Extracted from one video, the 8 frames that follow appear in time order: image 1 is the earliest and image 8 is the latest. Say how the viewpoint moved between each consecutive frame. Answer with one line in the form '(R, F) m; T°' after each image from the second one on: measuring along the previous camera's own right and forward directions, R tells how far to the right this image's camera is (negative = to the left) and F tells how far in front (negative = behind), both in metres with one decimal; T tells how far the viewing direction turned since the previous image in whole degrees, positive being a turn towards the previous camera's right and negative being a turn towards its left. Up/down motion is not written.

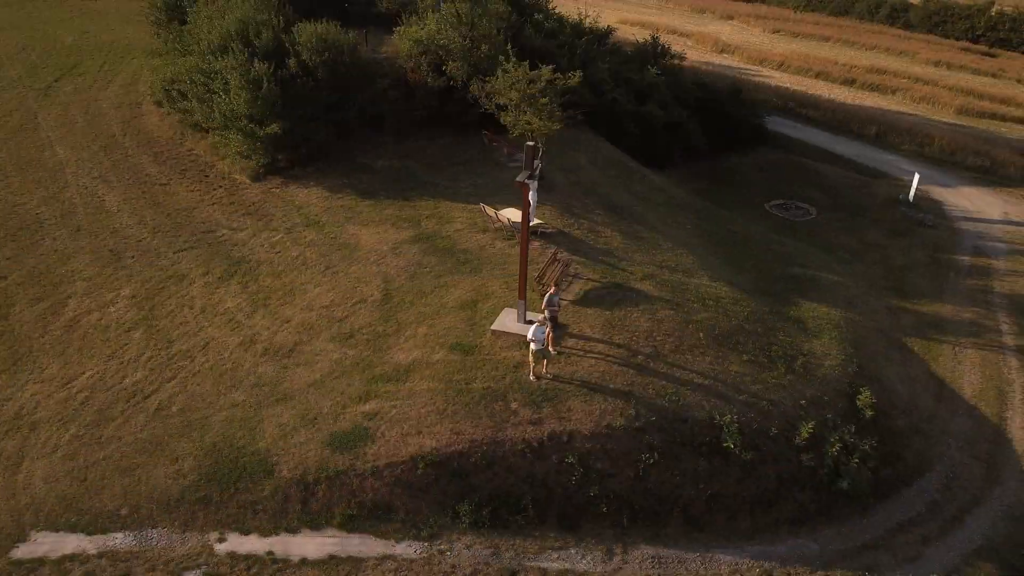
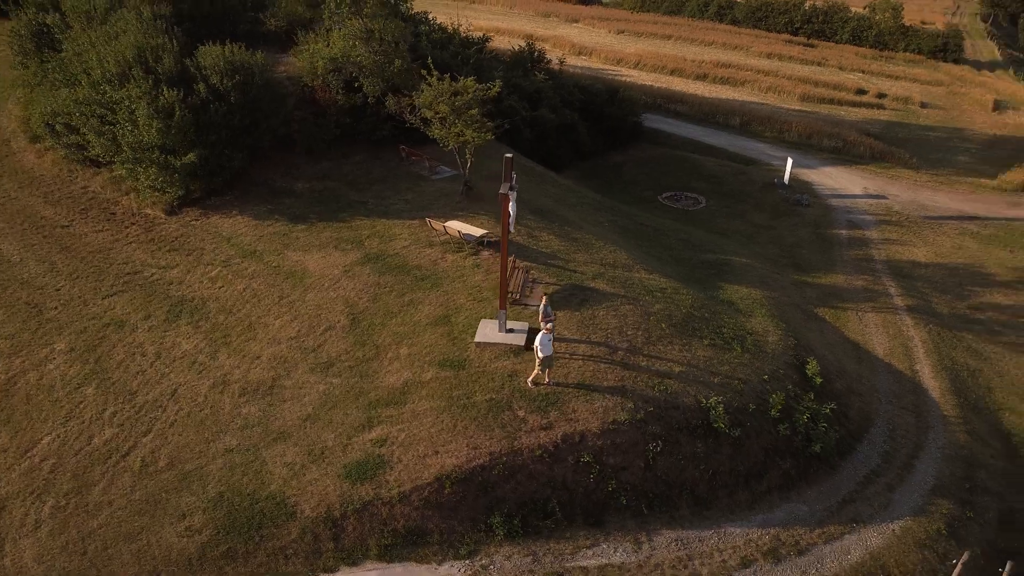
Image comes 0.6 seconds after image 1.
(-2.2, 0.0) m; +10°
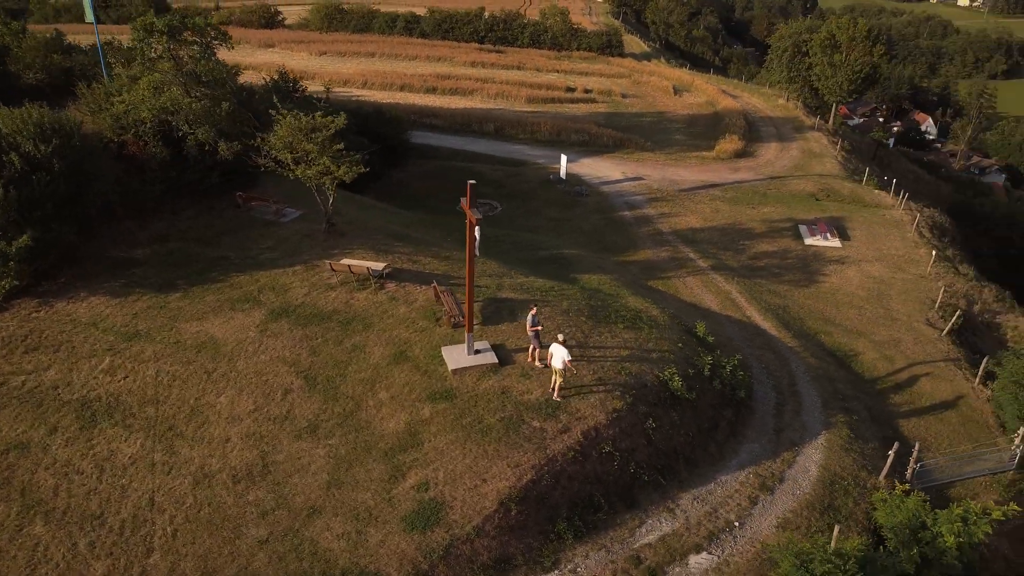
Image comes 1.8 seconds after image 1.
(-4.6, +0.4) m; +21°
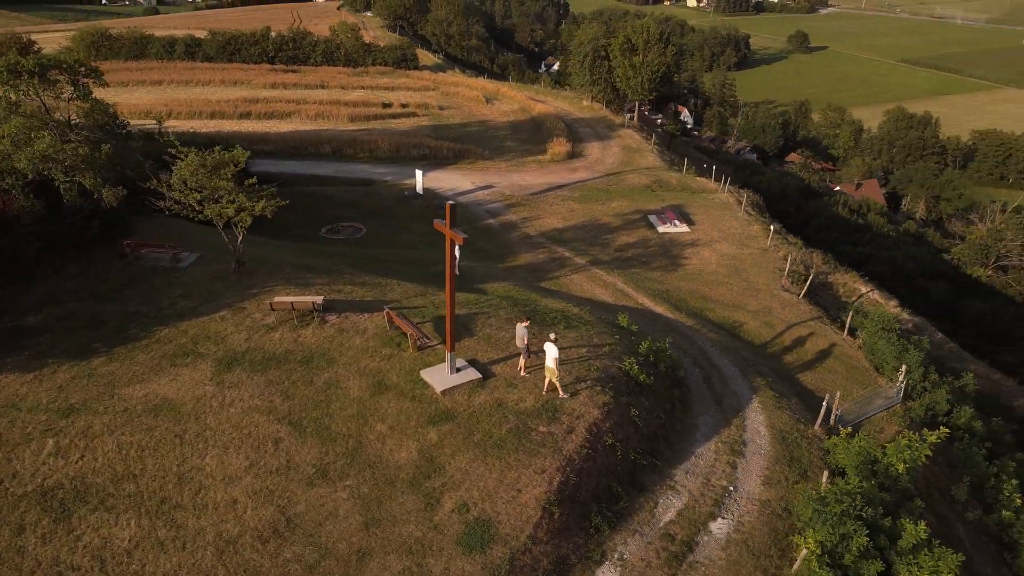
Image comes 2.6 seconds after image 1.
(-3.2, +0.1) m; +15°
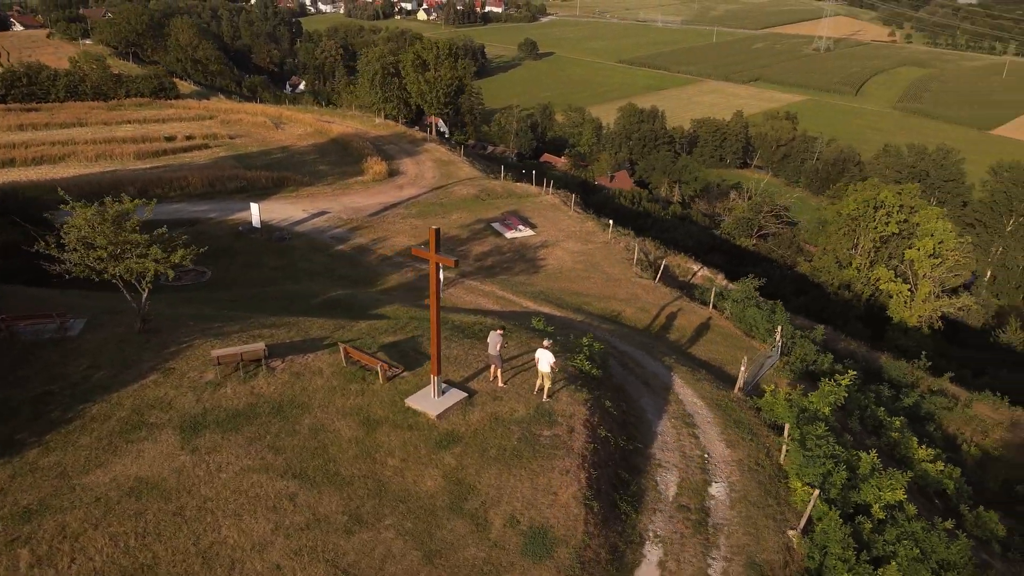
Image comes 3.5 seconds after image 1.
(-3.8, +0.1) m; +17°
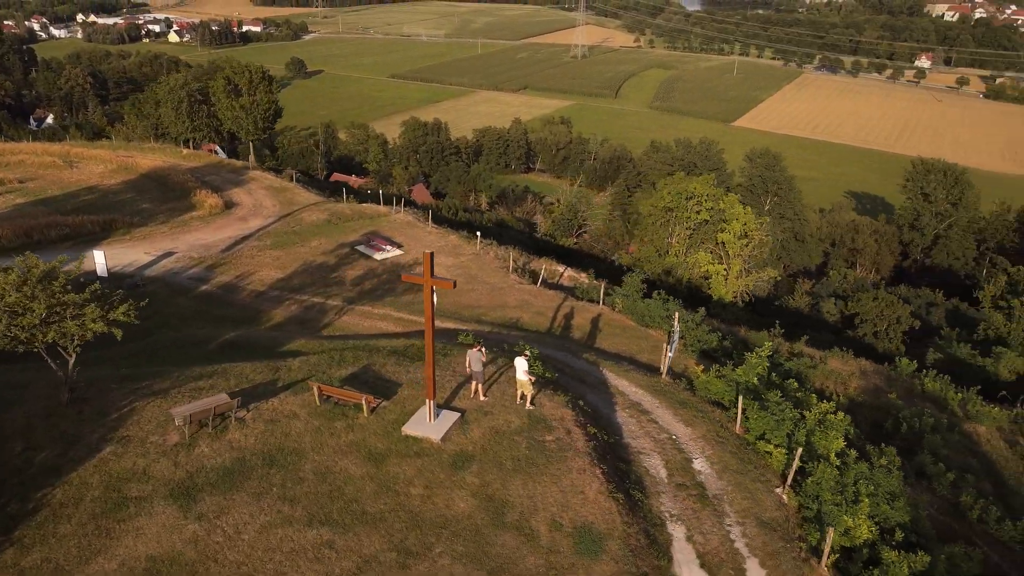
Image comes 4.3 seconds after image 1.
(-3.5, +0.1) m; +15°
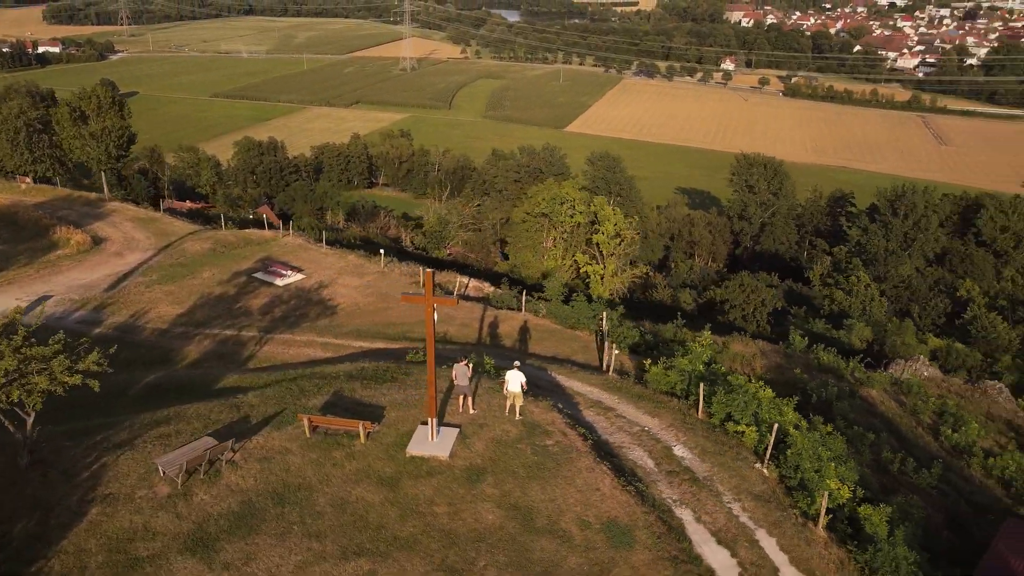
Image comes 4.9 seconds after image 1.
(-2.7, -0.1) m; +11°
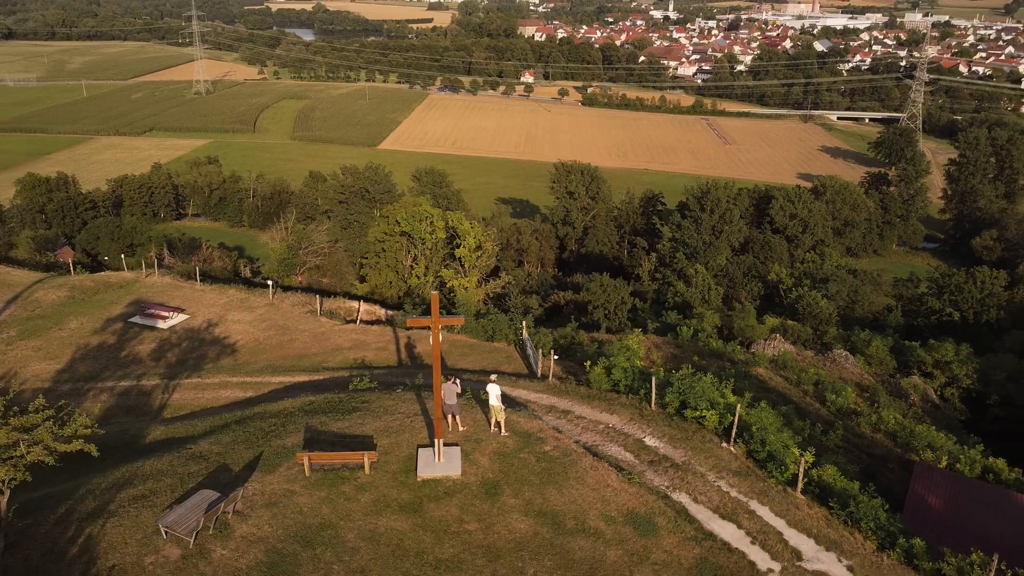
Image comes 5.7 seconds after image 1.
(-3.2, -0.1) m; +13°
